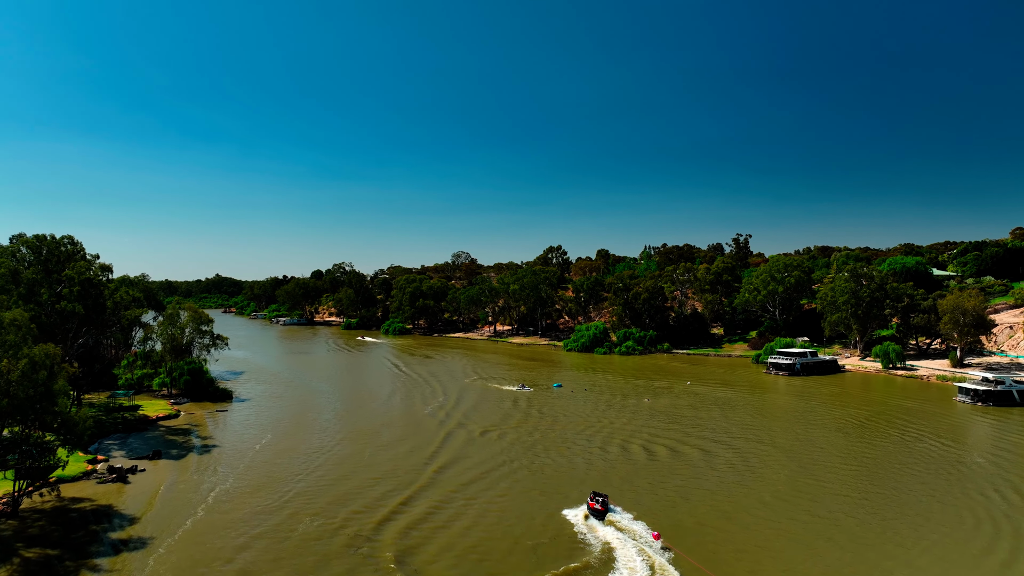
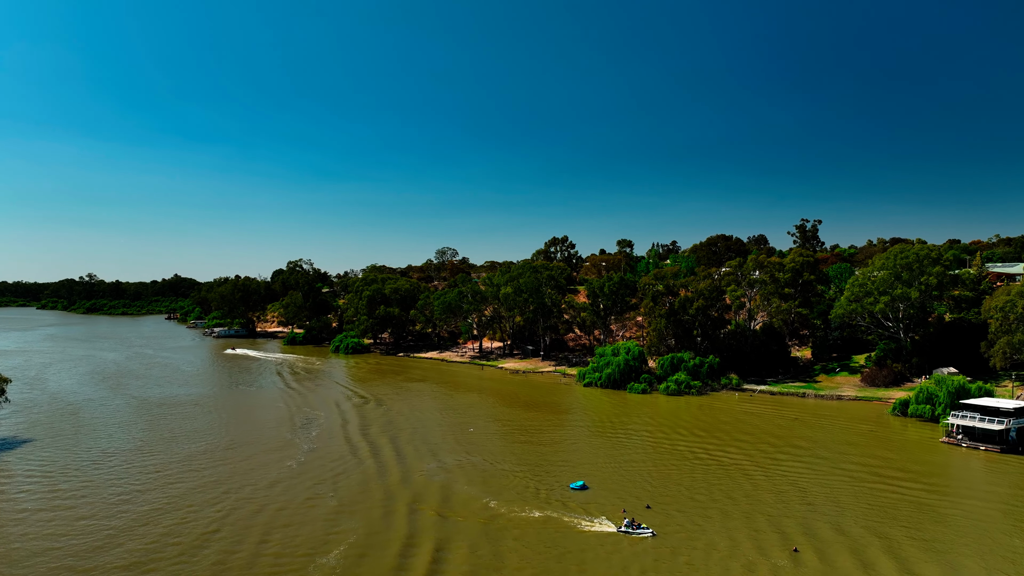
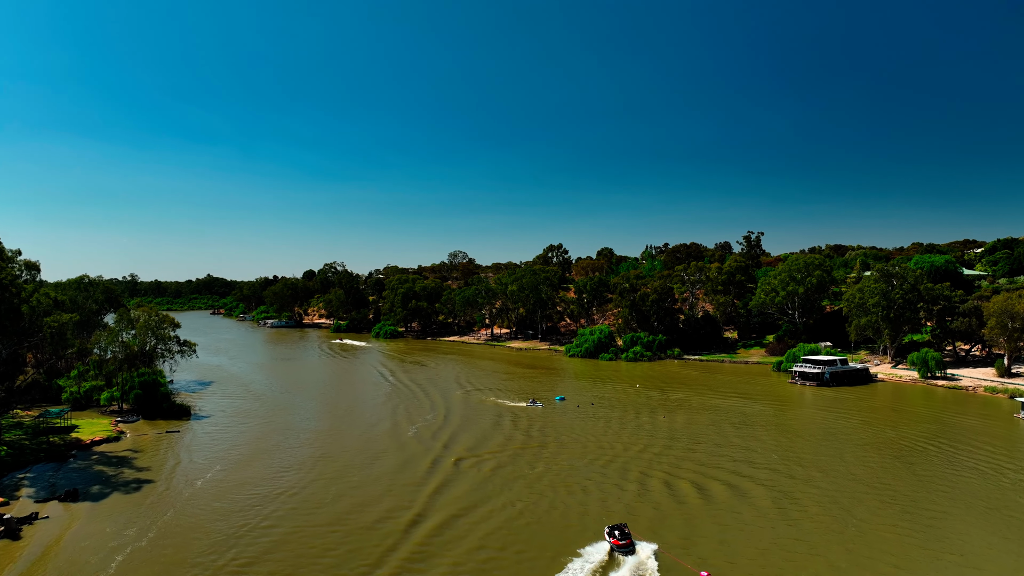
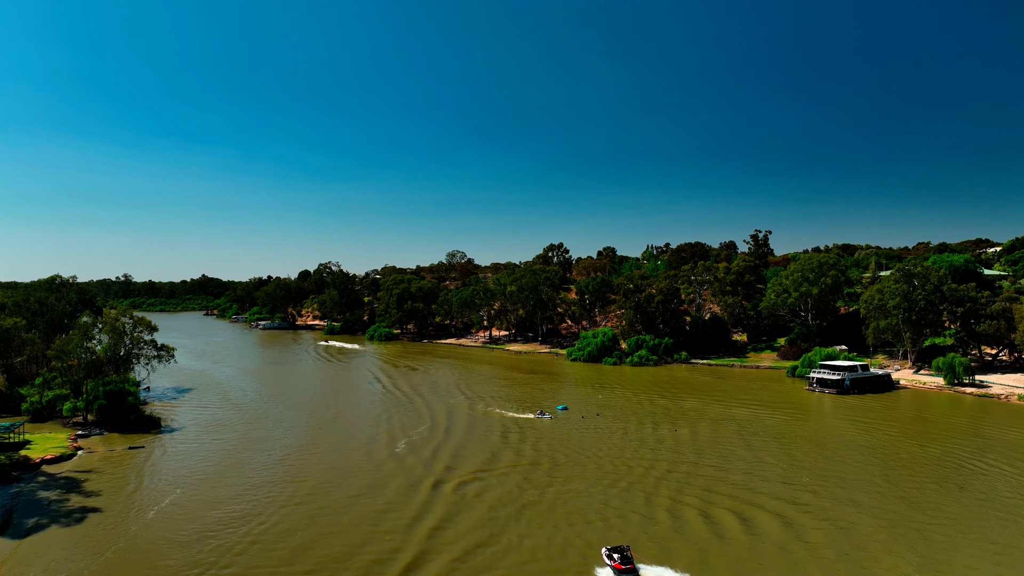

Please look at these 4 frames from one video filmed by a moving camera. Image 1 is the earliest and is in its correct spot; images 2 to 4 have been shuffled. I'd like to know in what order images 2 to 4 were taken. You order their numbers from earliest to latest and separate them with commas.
3, 4, 2
